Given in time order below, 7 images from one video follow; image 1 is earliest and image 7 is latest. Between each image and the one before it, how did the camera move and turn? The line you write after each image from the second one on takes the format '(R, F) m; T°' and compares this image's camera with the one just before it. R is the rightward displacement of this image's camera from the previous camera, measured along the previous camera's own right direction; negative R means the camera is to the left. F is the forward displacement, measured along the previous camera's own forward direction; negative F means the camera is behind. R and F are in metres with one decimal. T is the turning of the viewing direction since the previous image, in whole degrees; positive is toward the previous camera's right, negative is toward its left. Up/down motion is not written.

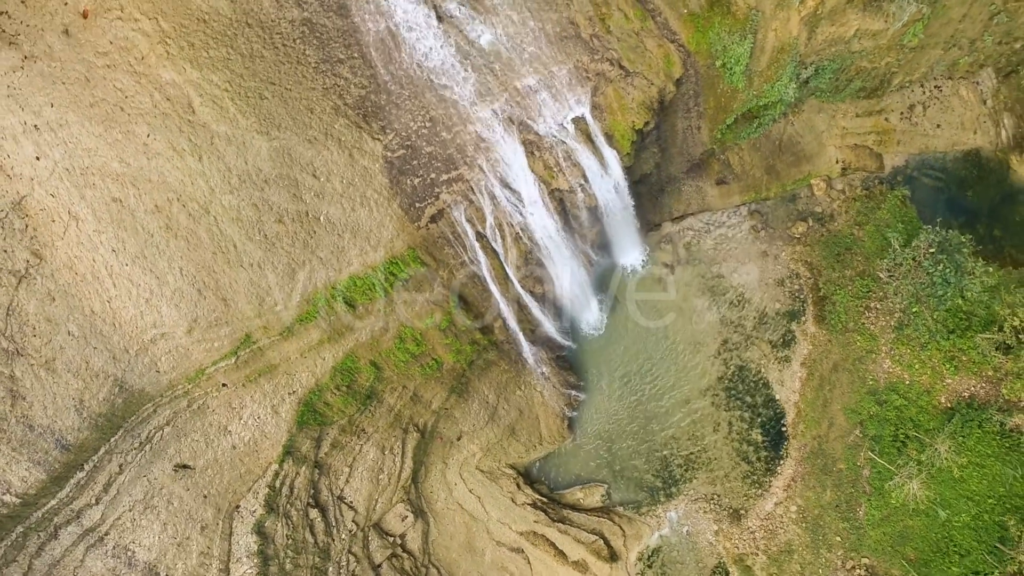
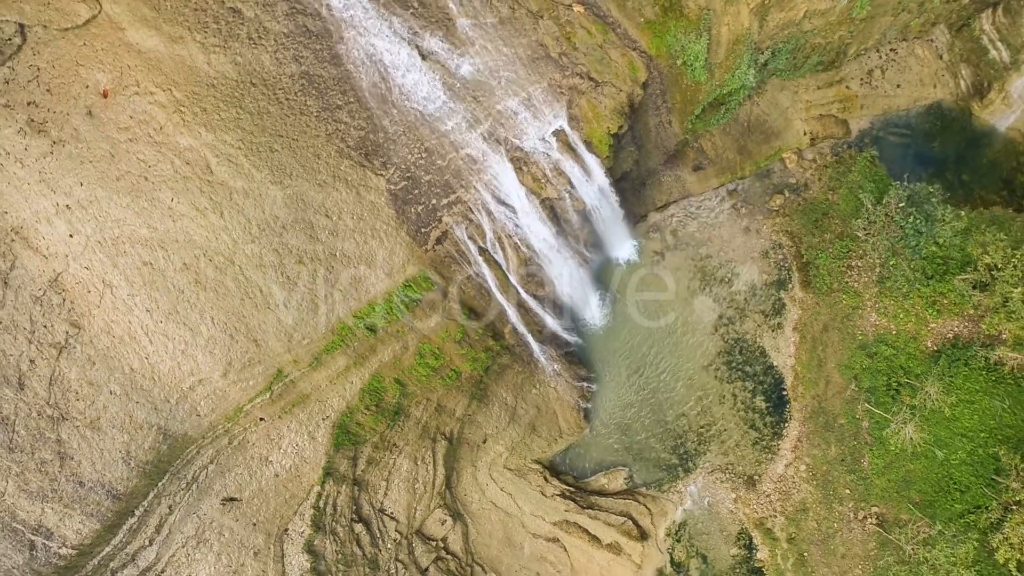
(-0.3, -0.6) m; +1°
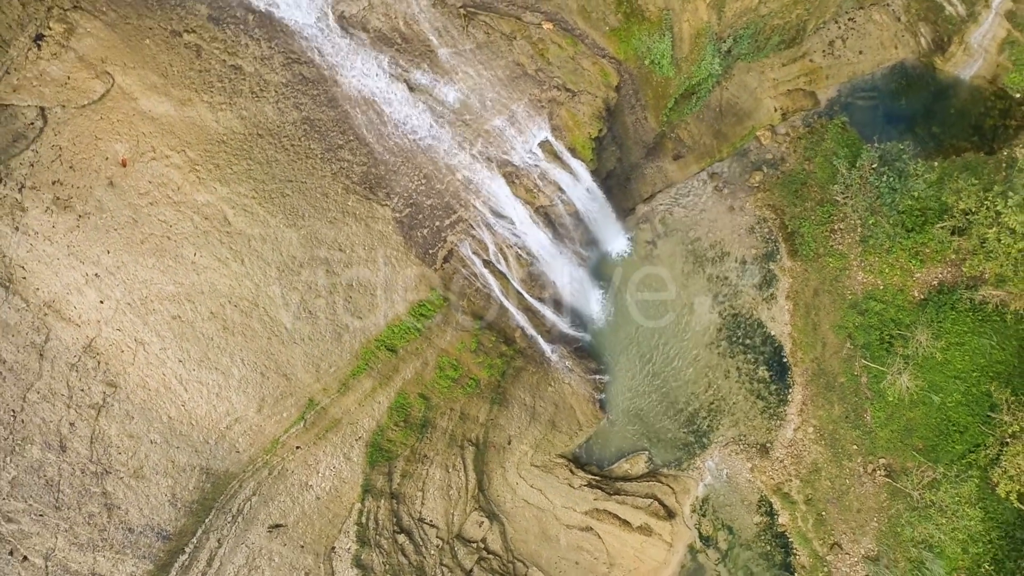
(-0.3, -0.5) m; +1°
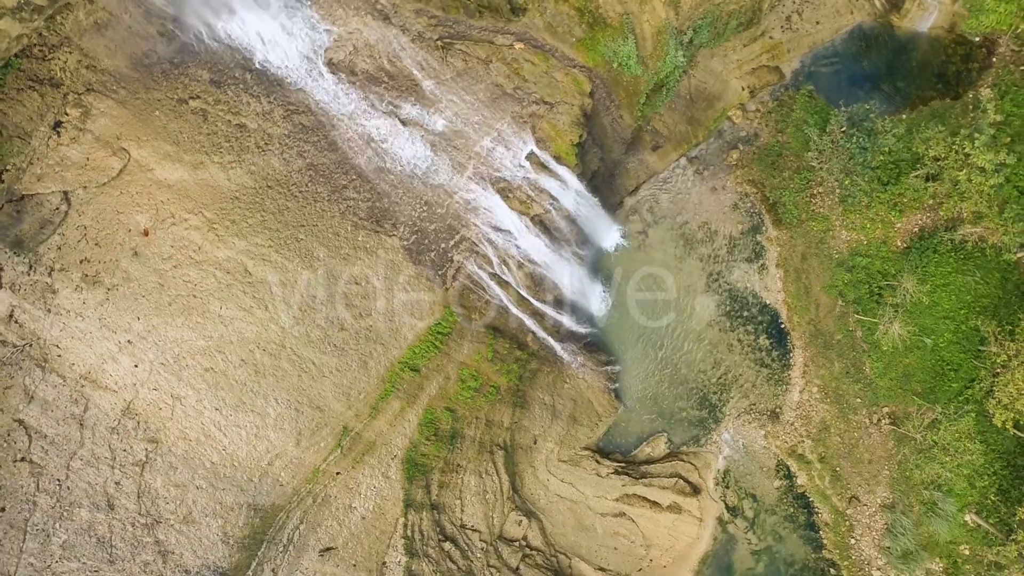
(-0.4, -0.5) m; +1°
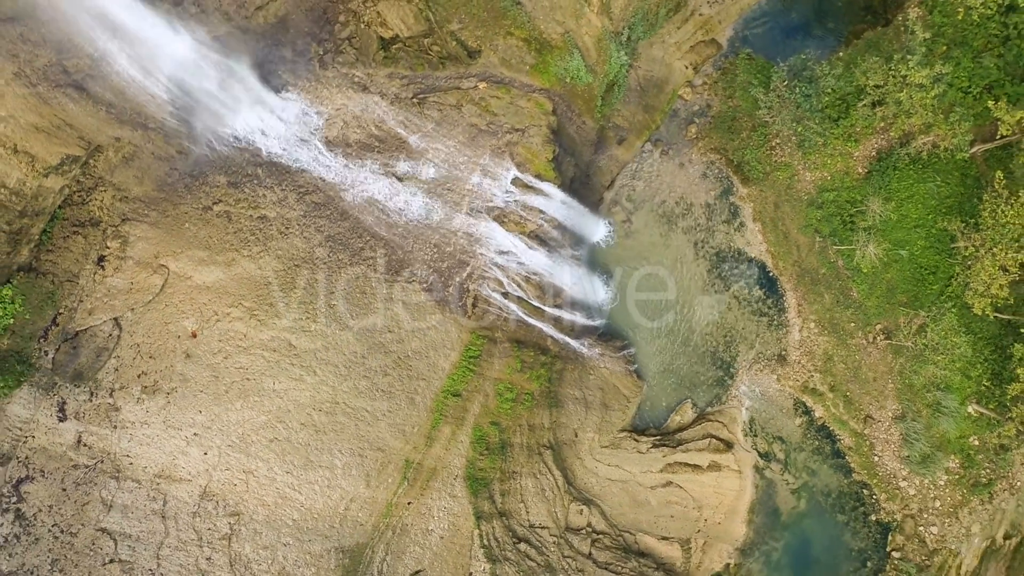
(-0.7, -1.0) m; +1°
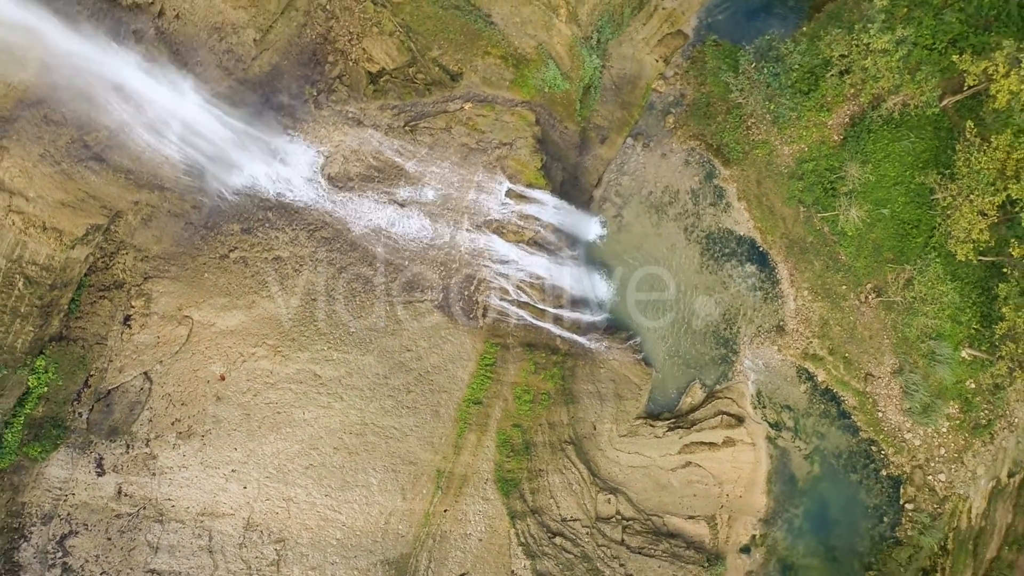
(-0.4, -0.6) m; 0°
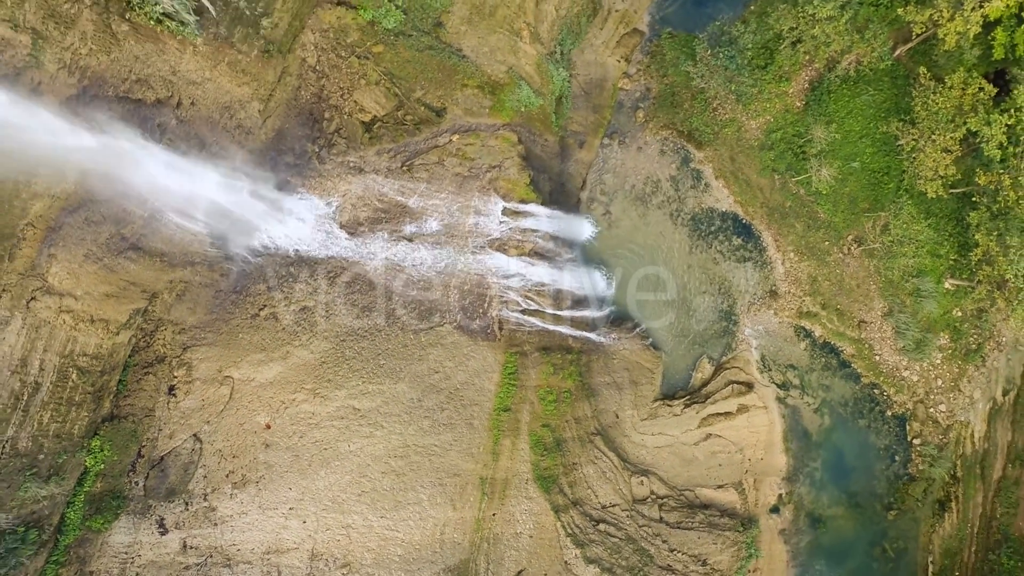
(-0.6, -0.9) m; +1°
